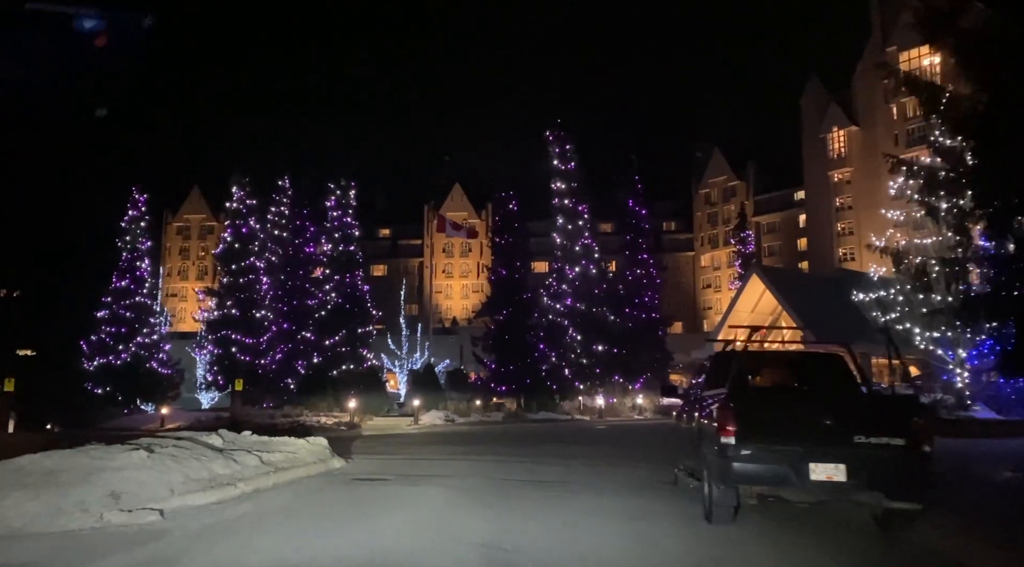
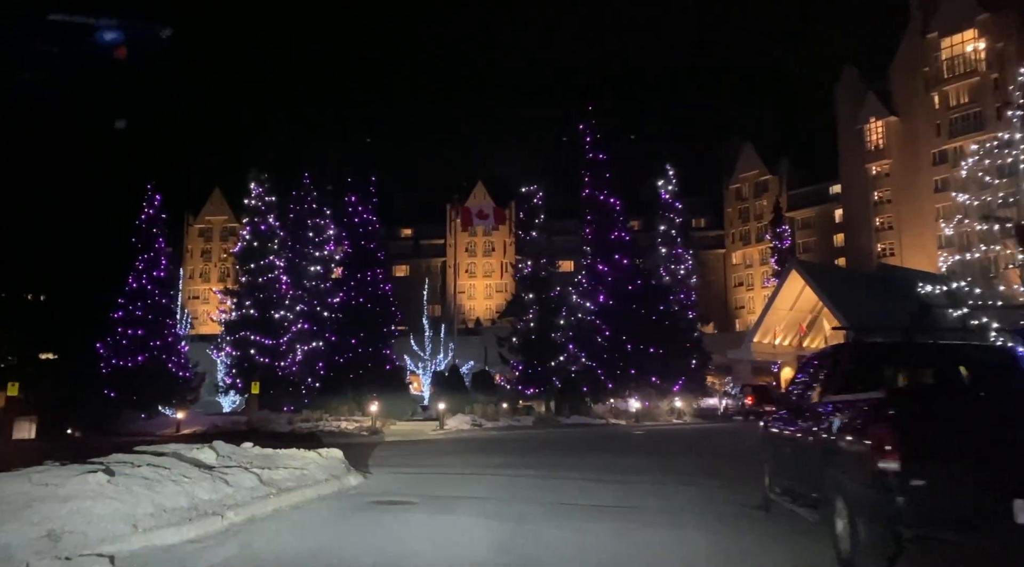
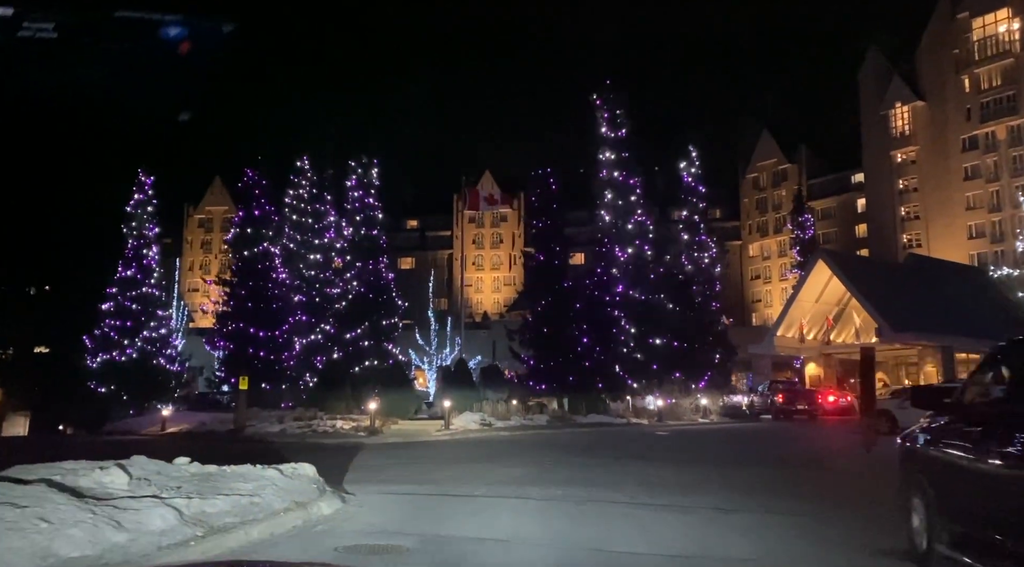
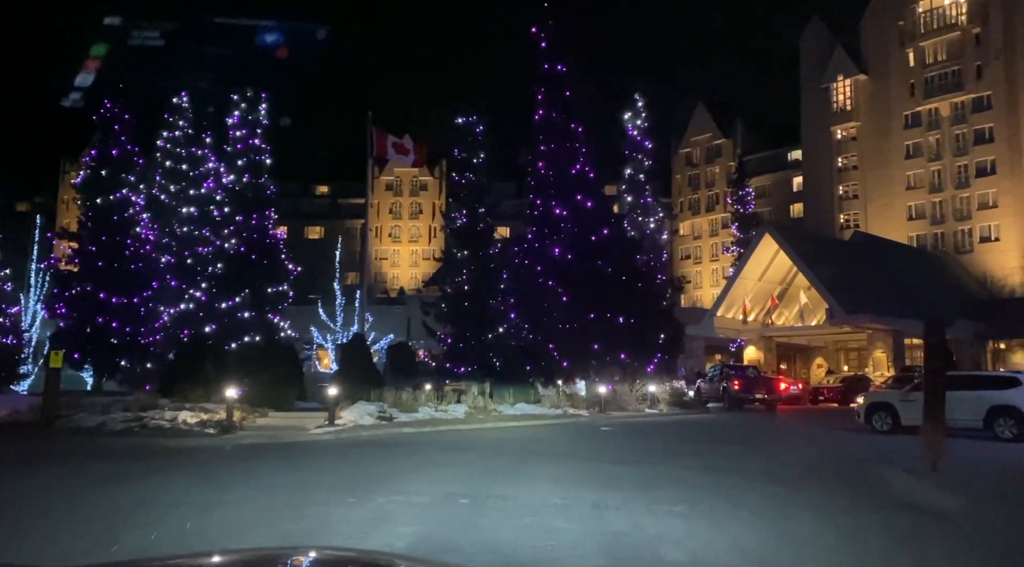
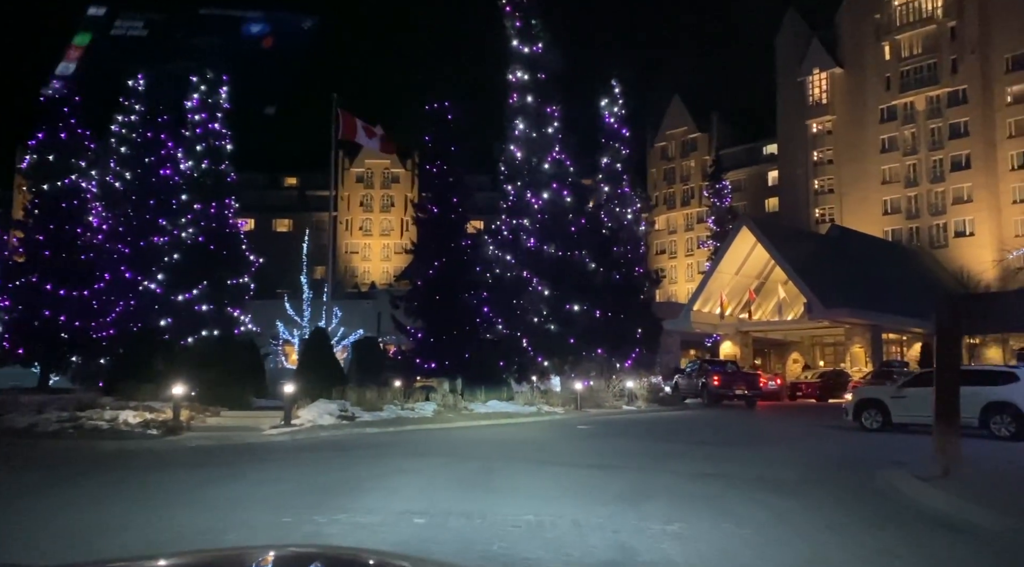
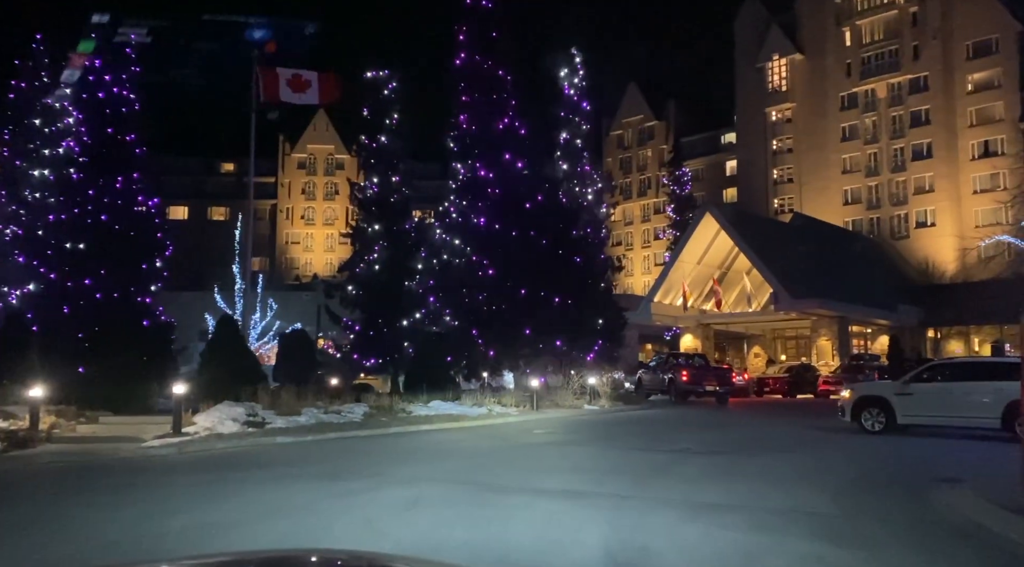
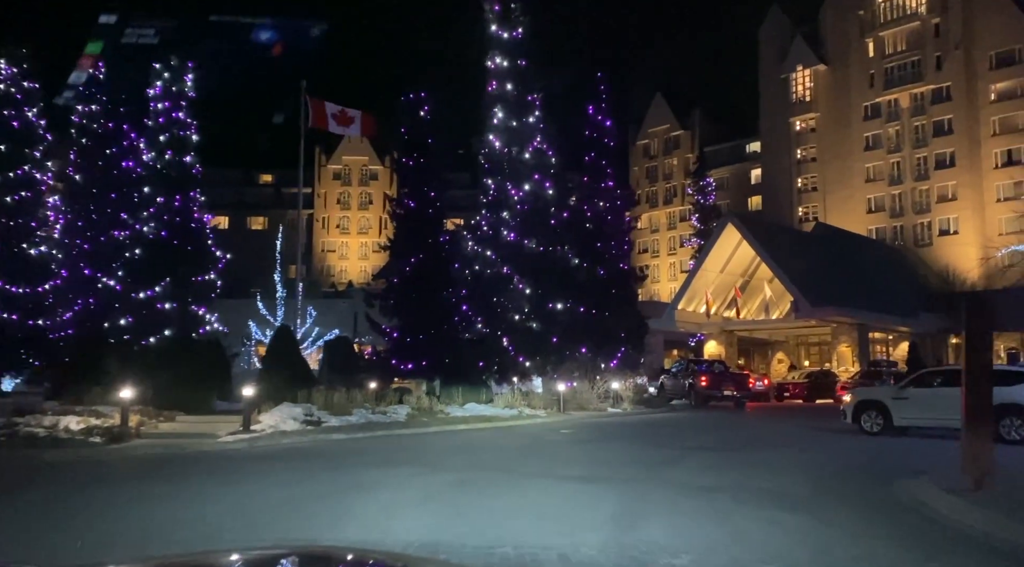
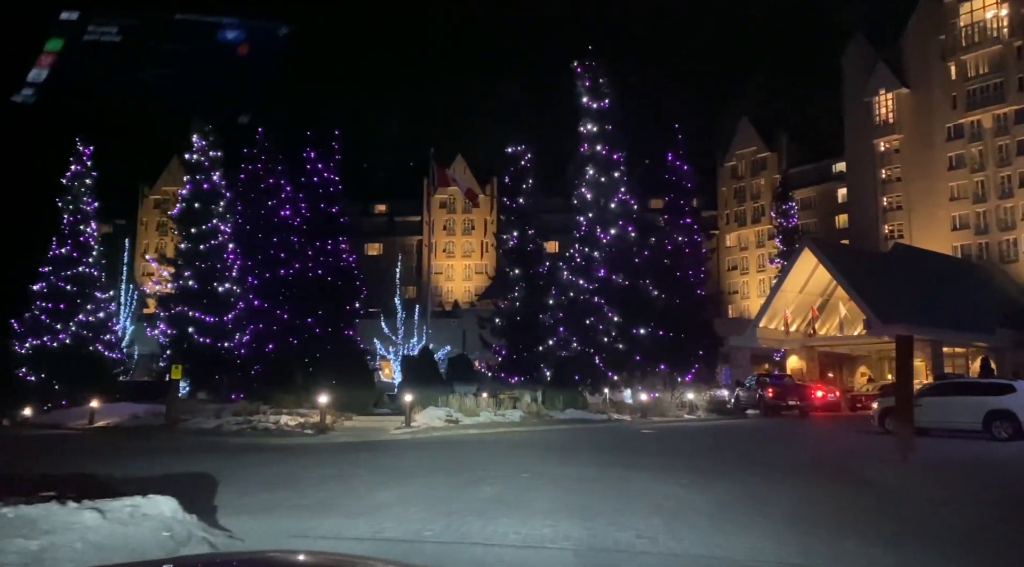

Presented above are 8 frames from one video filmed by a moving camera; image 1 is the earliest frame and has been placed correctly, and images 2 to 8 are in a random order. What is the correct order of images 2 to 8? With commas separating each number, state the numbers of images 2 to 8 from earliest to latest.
2, 3, 8, 4, 5, 7, 6
